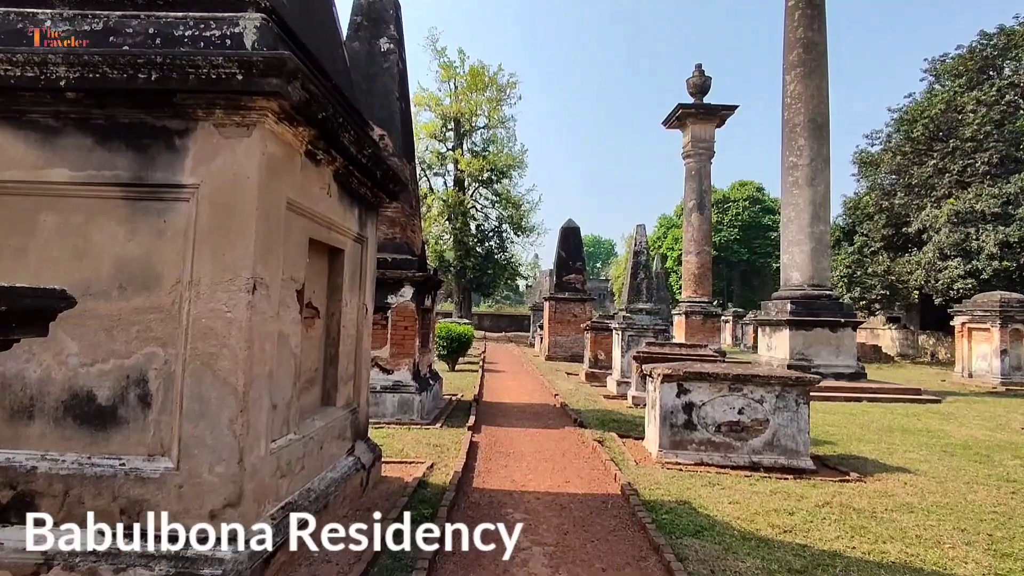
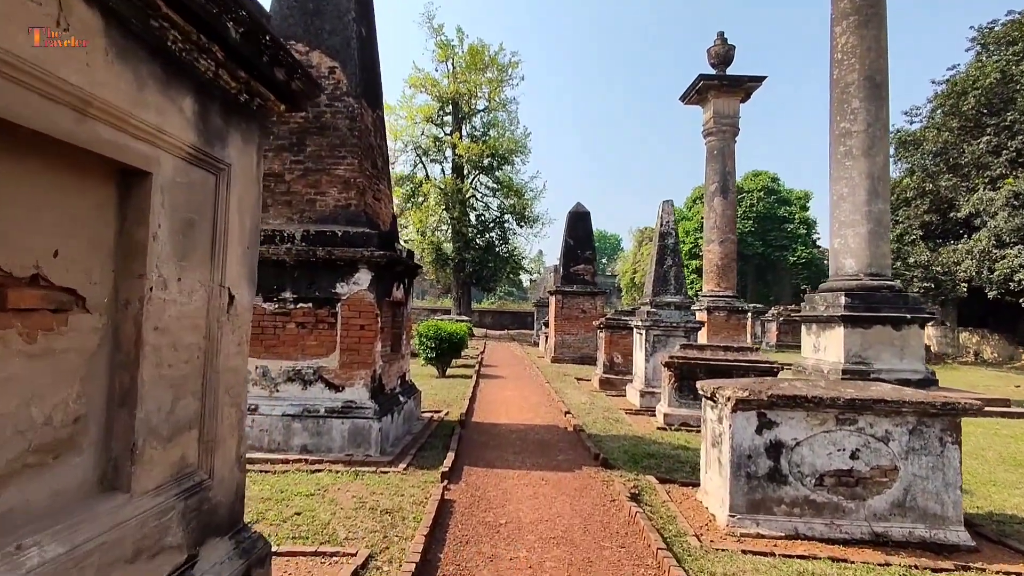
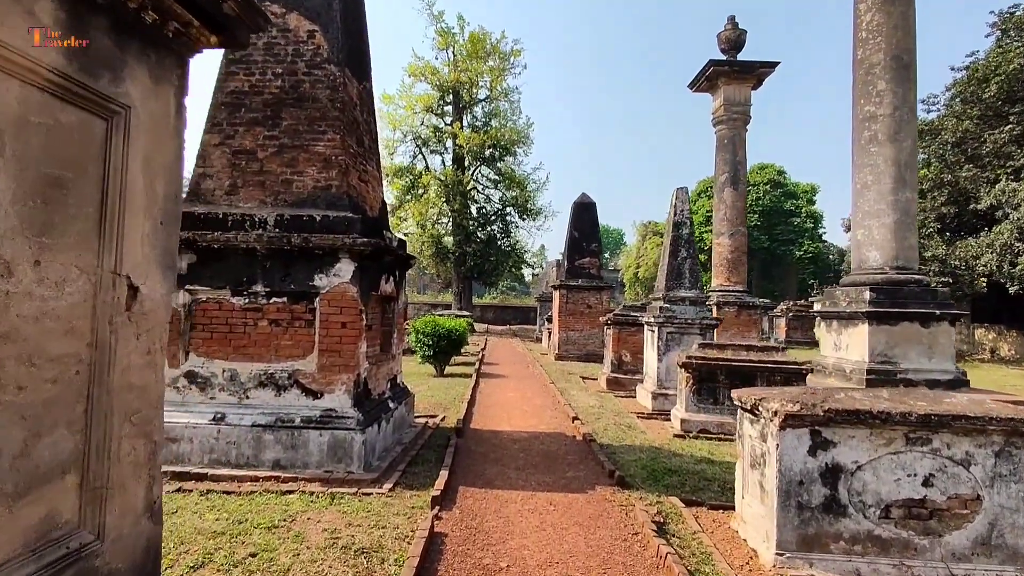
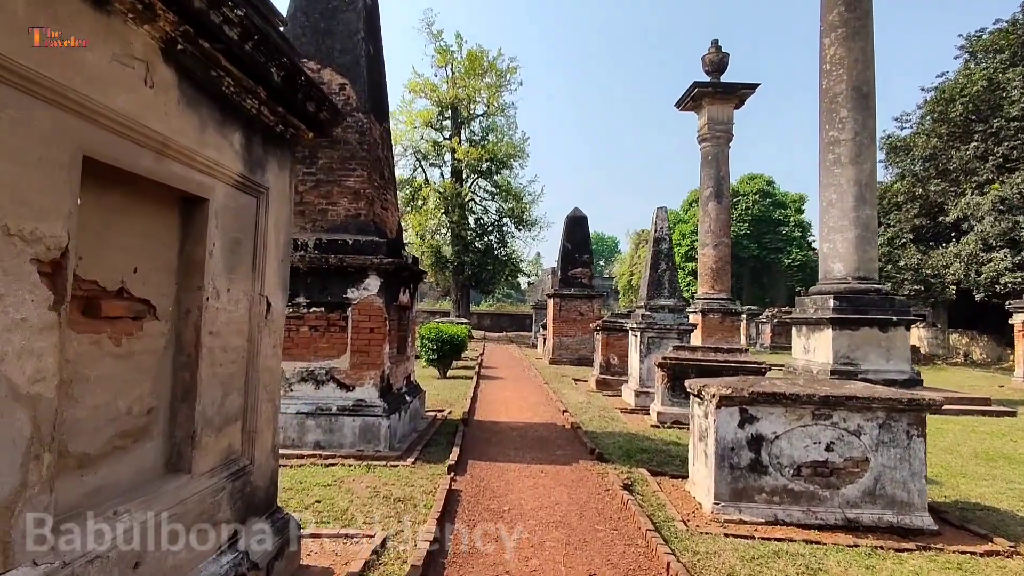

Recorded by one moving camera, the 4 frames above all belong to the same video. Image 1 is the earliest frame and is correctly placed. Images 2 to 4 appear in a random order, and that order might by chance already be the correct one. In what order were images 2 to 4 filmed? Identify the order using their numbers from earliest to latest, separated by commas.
4, 2, 3
